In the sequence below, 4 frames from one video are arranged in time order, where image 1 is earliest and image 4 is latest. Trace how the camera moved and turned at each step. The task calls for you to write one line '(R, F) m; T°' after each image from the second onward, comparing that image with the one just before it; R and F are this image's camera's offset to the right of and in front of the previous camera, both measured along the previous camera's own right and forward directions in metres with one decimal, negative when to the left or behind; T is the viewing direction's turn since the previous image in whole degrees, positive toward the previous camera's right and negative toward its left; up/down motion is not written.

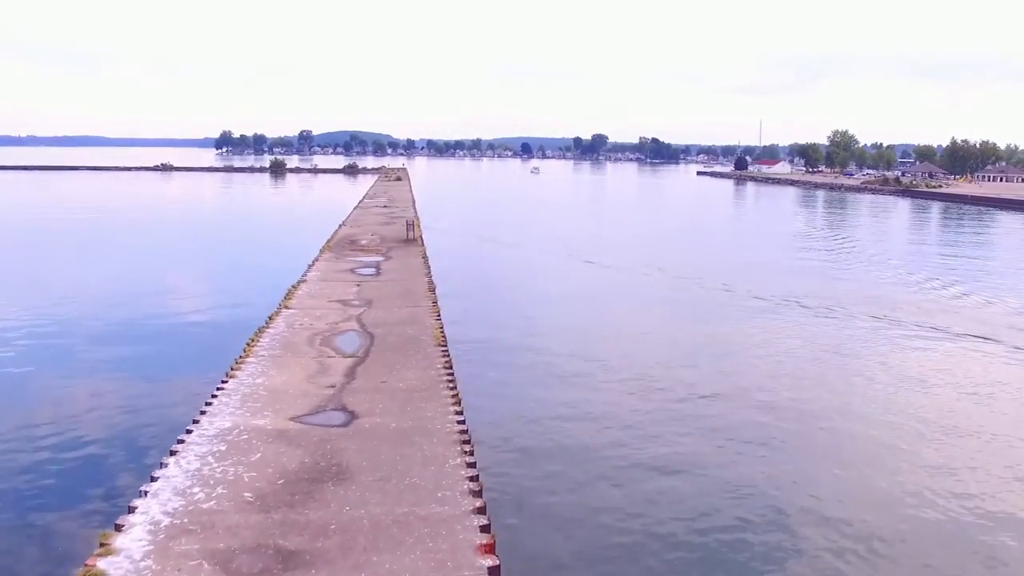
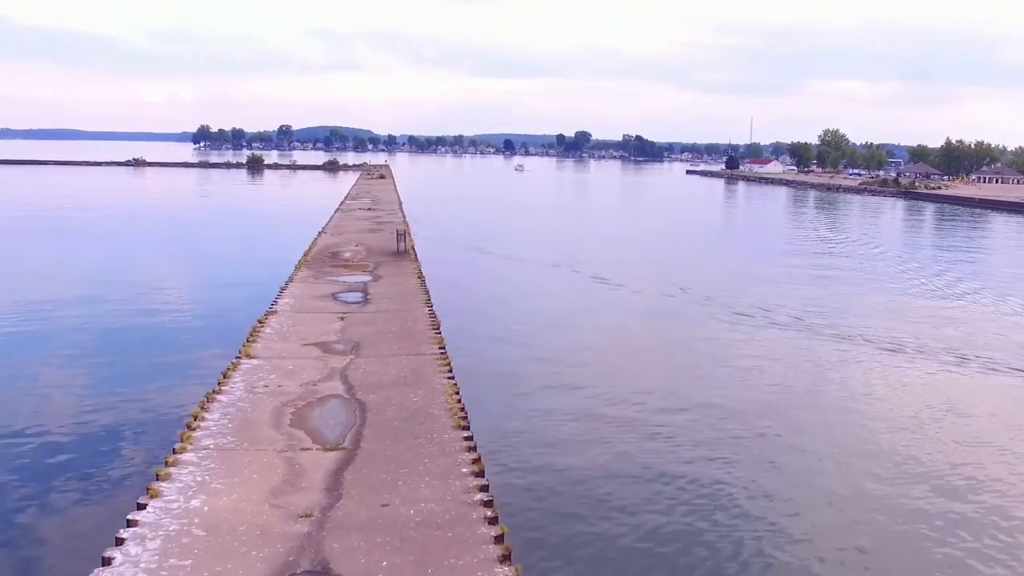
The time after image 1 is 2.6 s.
(-0.7, +3.3) m; +1°
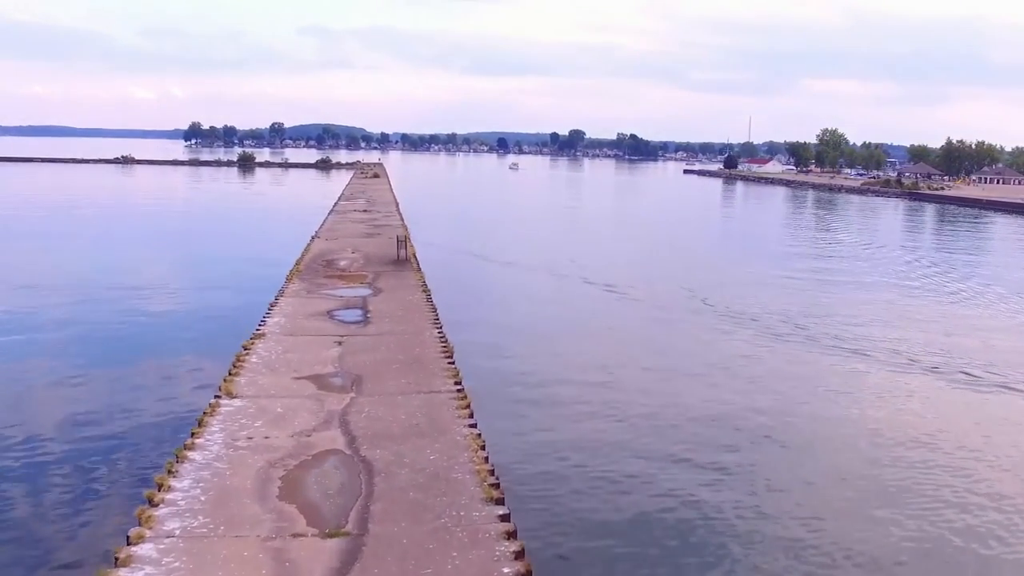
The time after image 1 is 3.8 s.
(-0.4, +1.7) m; +1°
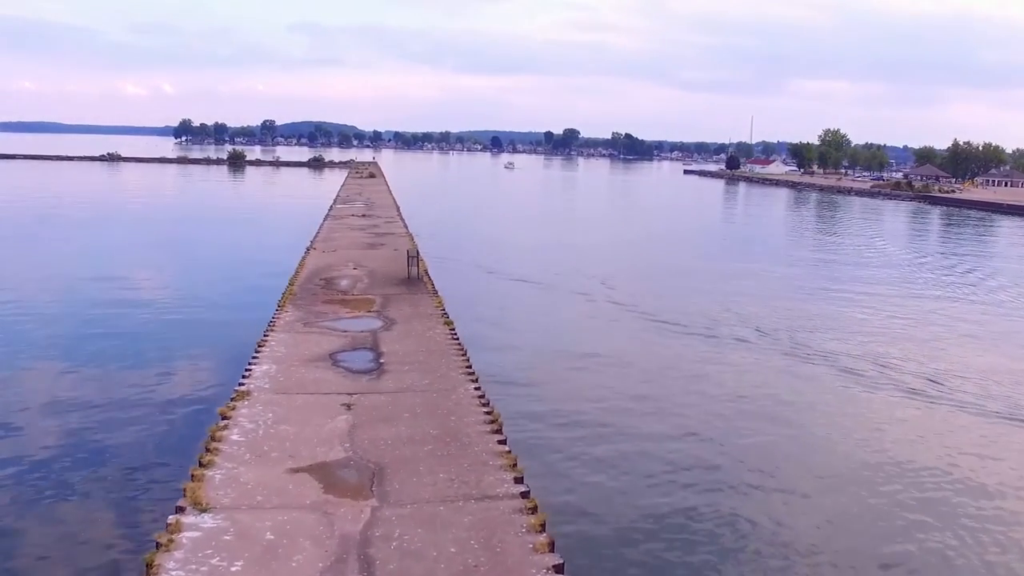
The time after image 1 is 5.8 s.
(-0.8, +2.7) m; +1°
